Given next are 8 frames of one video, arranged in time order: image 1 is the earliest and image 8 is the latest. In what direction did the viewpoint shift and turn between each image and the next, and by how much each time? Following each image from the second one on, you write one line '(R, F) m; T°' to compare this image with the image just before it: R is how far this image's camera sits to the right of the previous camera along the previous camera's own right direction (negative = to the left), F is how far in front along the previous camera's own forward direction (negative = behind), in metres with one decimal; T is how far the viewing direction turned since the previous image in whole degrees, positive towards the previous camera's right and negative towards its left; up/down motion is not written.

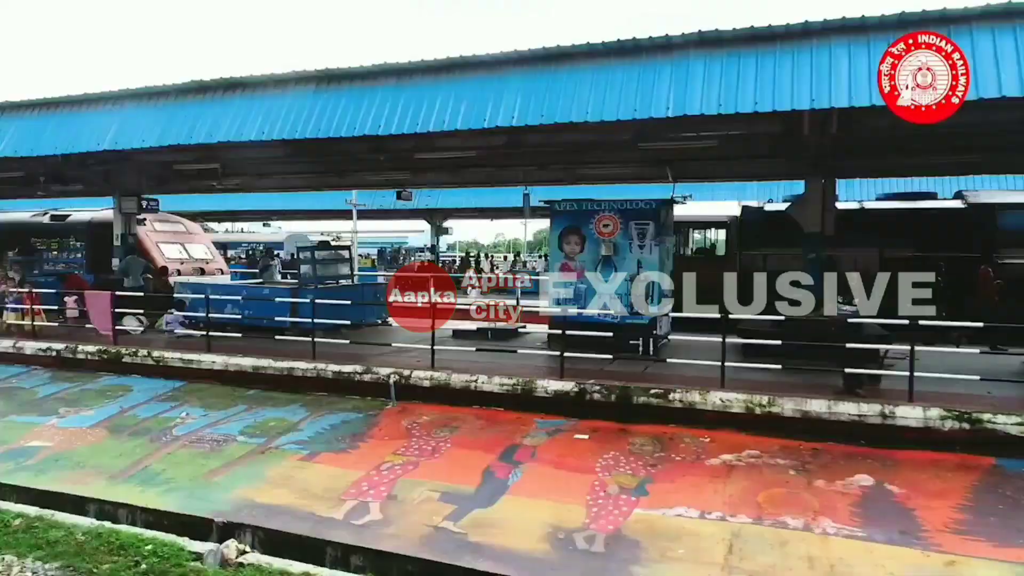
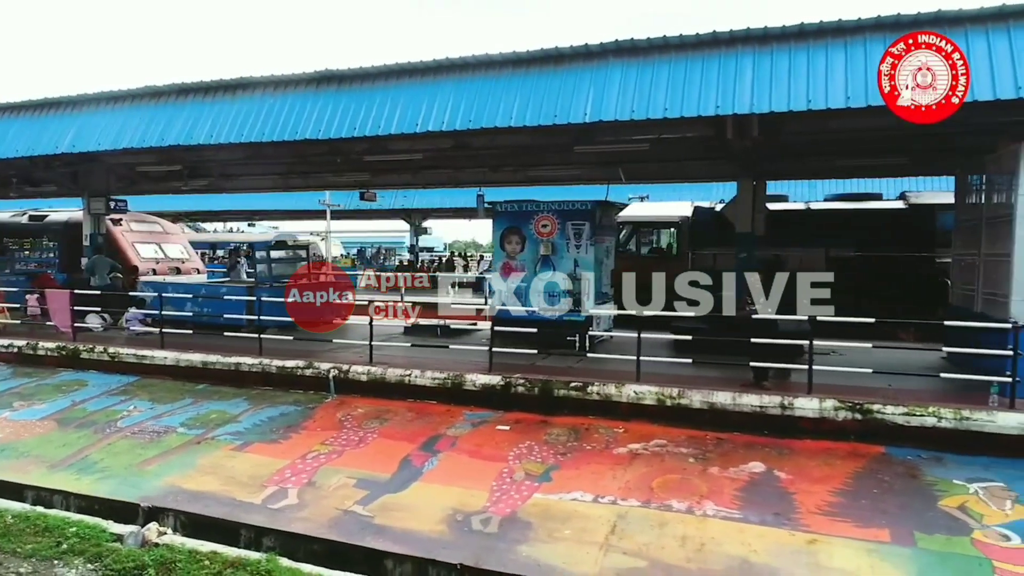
(+0.8, -0.3) m; 0°
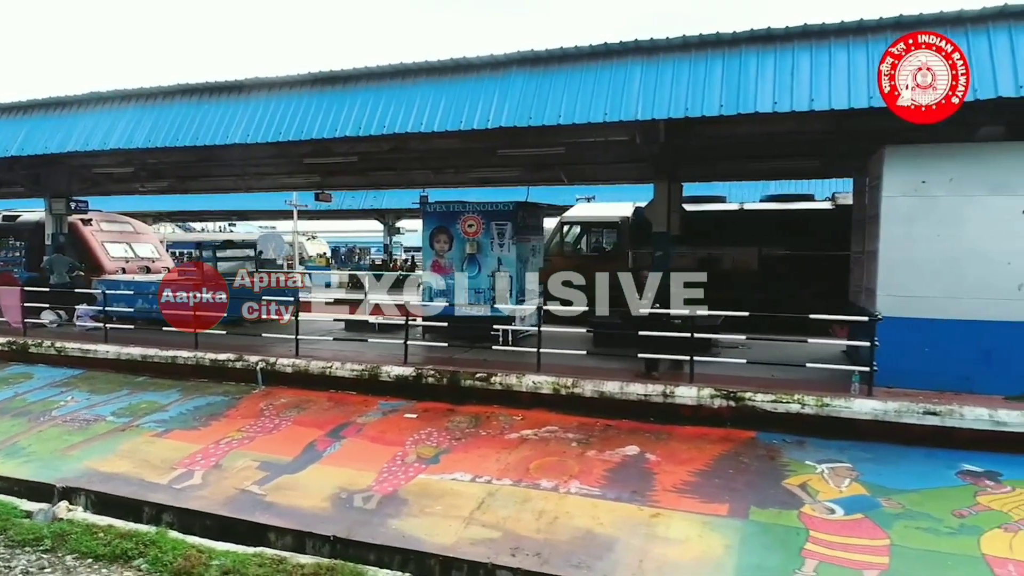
(+1.0, -0.4) m; 0°
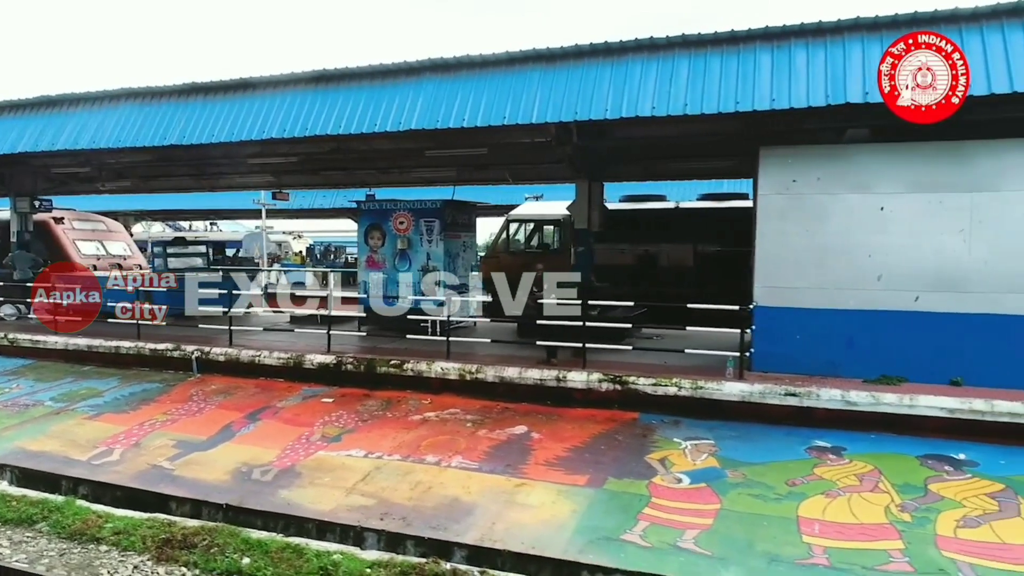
(+1.1, -0.5) m; 0°
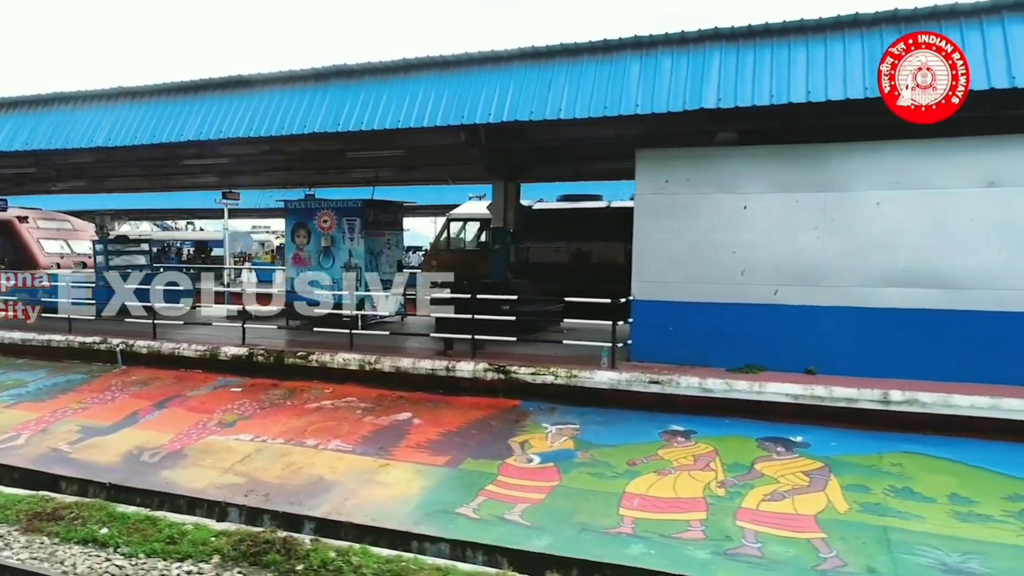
(+1.2, -0.4) m; 0°
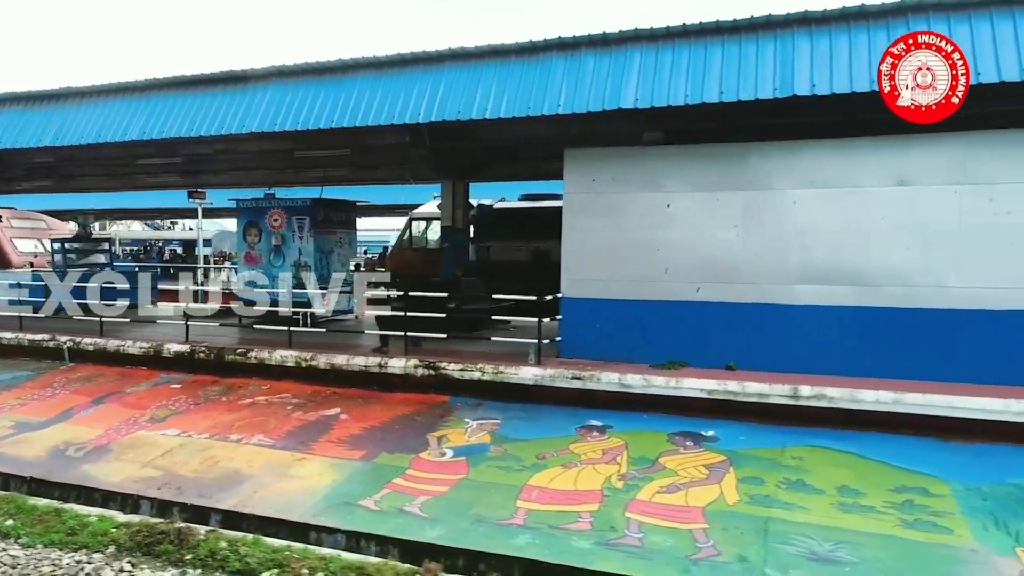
(+0.8, -0.1) m; 0°
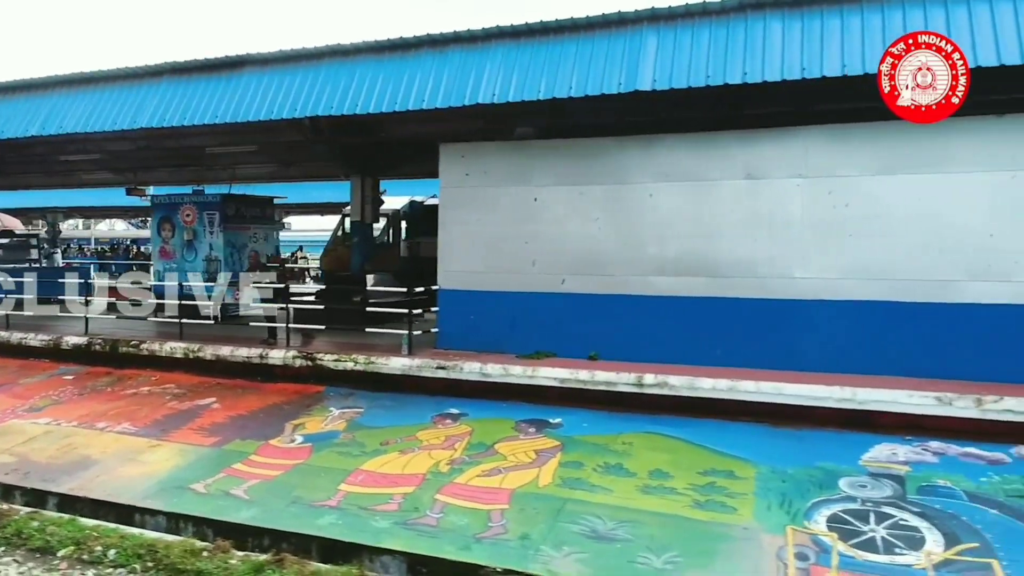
(+1.4, -0.2) m; 0°
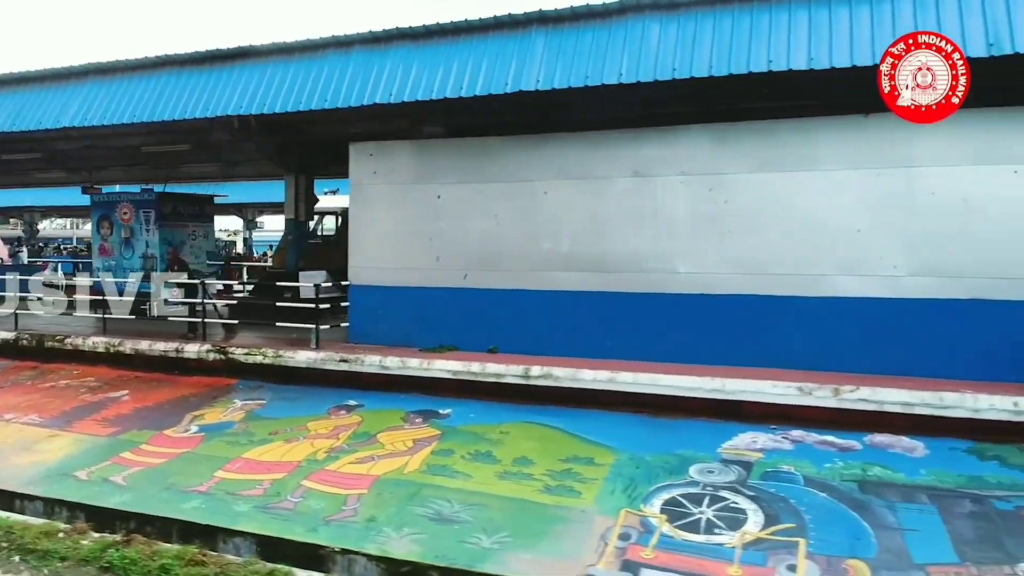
(+1.1, -0.2) m; 0°
